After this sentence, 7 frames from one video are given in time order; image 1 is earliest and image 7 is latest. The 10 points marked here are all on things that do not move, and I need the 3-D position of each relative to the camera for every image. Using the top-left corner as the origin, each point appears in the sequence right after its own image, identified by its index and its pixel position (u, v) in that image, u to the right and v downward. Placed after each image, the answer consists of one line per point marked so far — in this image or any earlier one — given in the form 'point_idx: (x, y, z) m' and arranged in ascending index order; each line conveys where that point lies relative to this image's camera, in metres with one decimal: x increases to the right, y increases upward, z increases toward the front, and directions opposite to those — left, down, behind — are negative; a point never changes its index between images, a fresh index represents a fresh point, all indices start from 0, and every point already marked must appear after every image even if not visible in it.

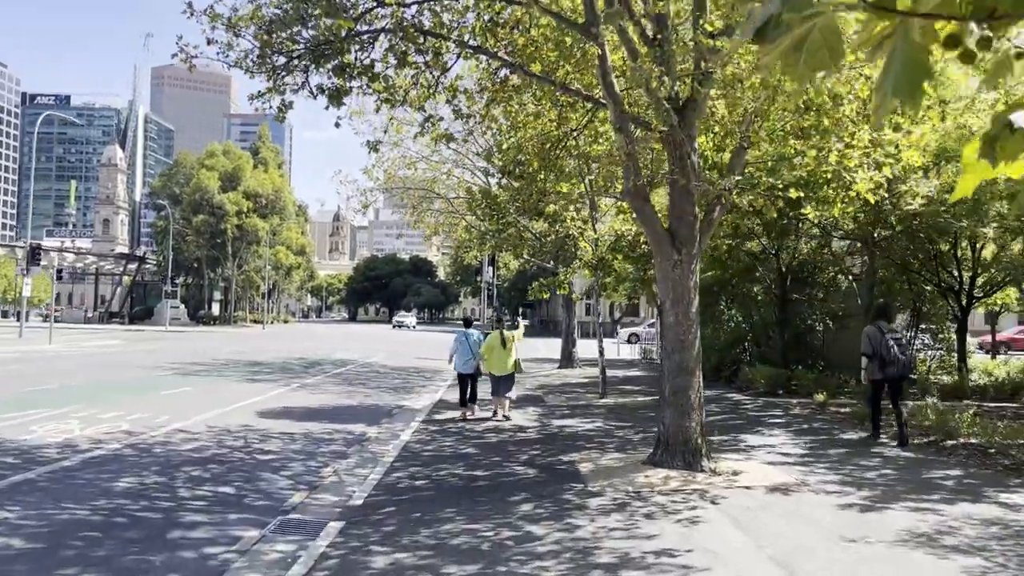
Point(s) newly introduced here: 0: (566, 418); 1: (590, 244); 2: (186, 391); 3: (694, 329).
0: (+0.9, -2.3, +14.7) m
1: (+1.7, +0.9, +18.3) m
2: (-7.0, -2.2, +18.4) m
3: (+2.1, -0.5, +9.7) m
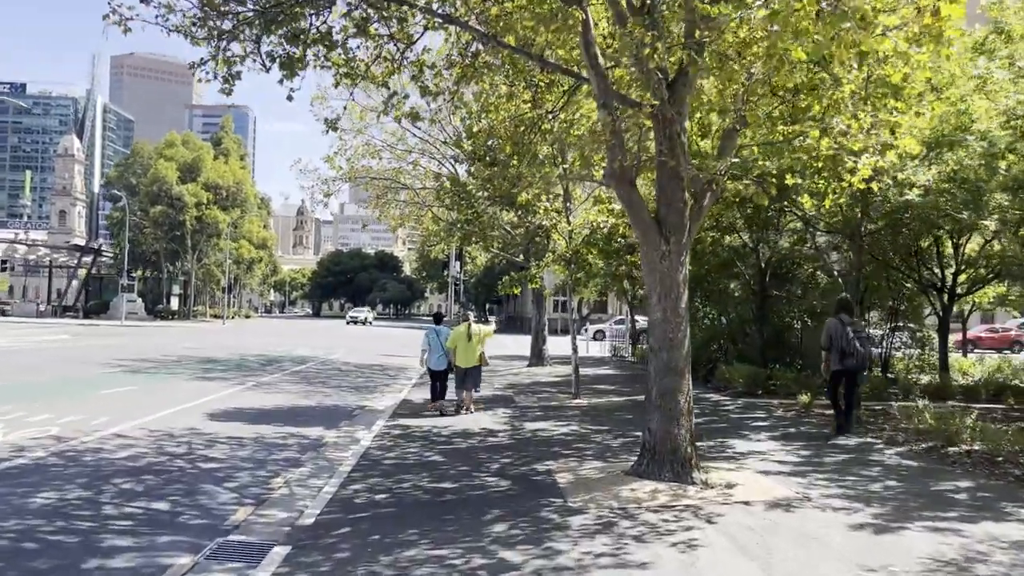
0: (+0.4, -2.2, +13.8) m
1: (+1.1, +1.0, +17.4) m
2: (-7.7, -2.1, +17.2) m
3: (+1.8, -0.4, +8.8) m
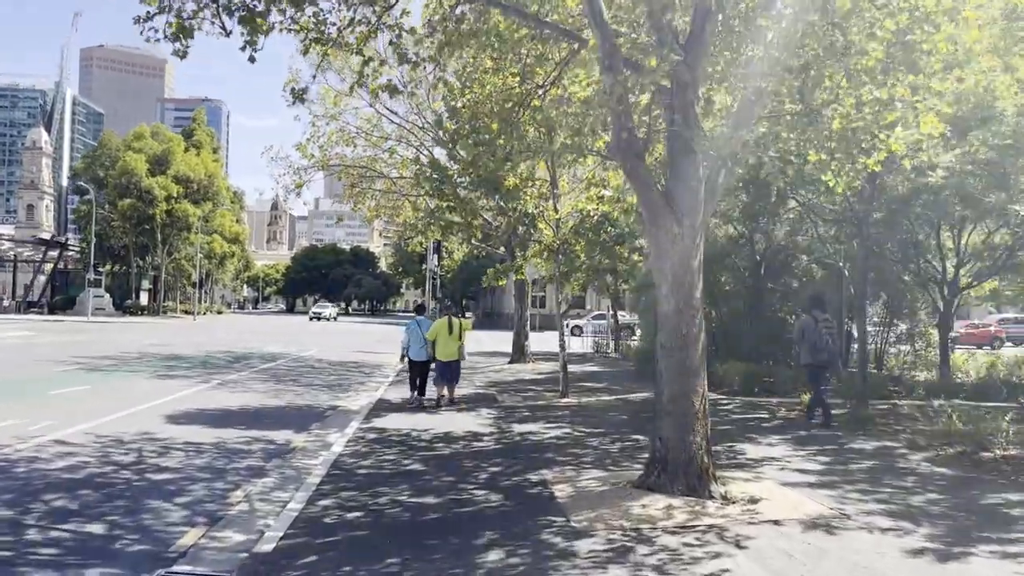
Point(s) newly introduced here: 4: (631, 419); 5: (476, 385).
0: (+0.2, -2.0, +12.7) m
1: (+0.7, +1.2, +16.4) m
2: (-8.0, -1.9, +15.9) m
3: (+1.7, -0.3, +7.8) m
4: (+1.8, -2.0, +12.9) m
5: (-0.8, -2.2, +19.1) m
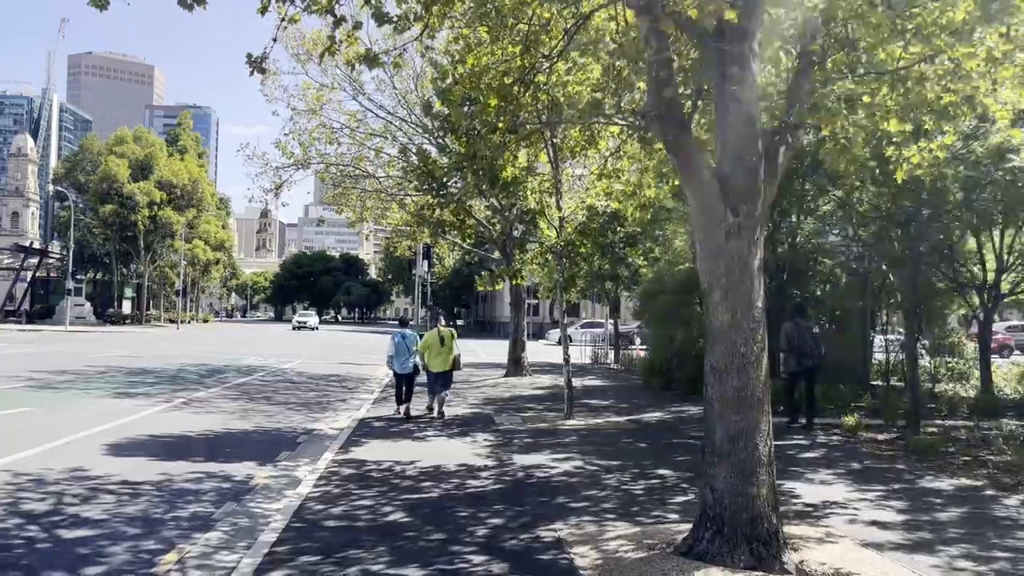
0: (+0.2, -2.1, +10.9) m
1: (+0.7, +1.1, +14.6) m
2: (-8.0, -2.0, +14.0) m
3: (+1.7, -0.3, +6.0) m
4: (+1.8, -2.1, +11.2) m
5: (-0.8, -2.3, +17.2) m
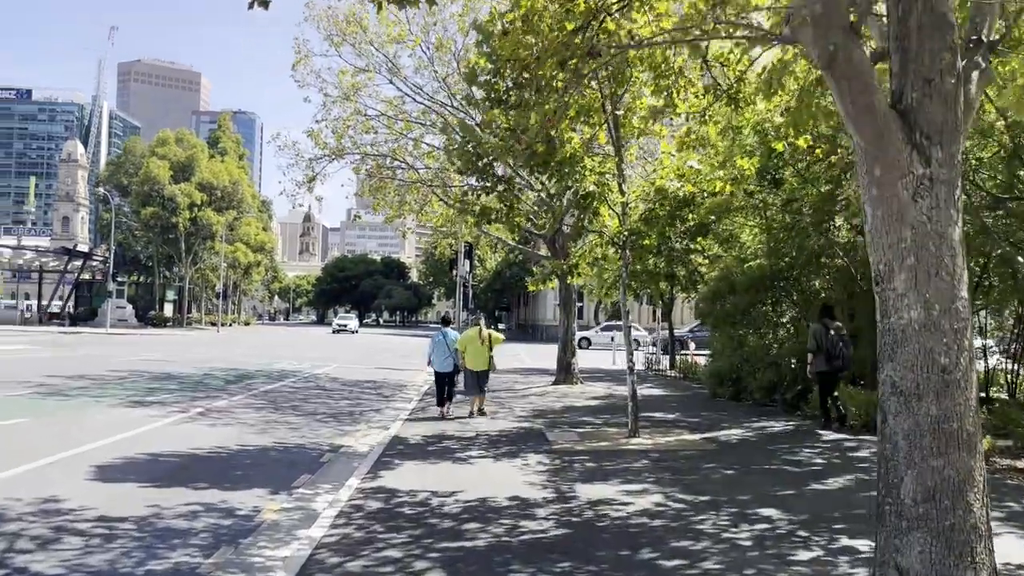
0: (+0.9, -2.0, +9.0) m
1: (+1.5, +1.1, +12.7) m
2: (-7.2, -2.0, +12.5) m
3: (+2.2, -0.2, +4.0) m
4: (+2.5, -2.0, +9.2) m
5: (+0.1, -2.3, +15.4) m
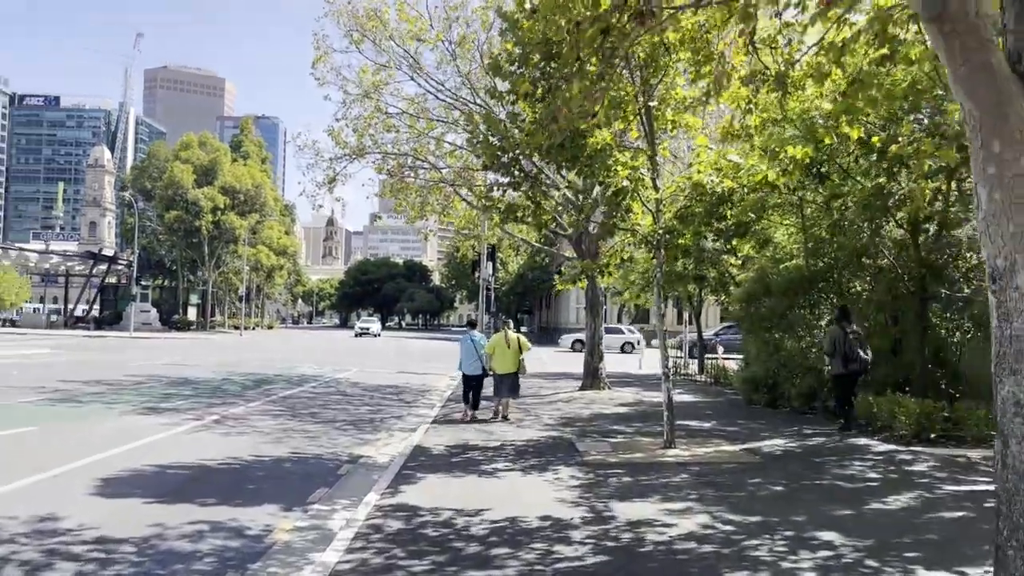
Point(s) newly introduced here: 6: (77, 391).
0: (+1.2, -2.1, +8.3) m
1: (+1.9, +1.1, +12.0) m
2: (-6.8, -2.0, +12.0) m
3: (+2.3, -0.2, +3.3) m
4: (+2.8, -2.0, +8.4) m
5: (+0.6, -2.3, +14.7) m
6: (-8.8, -2.1, +17.4) m
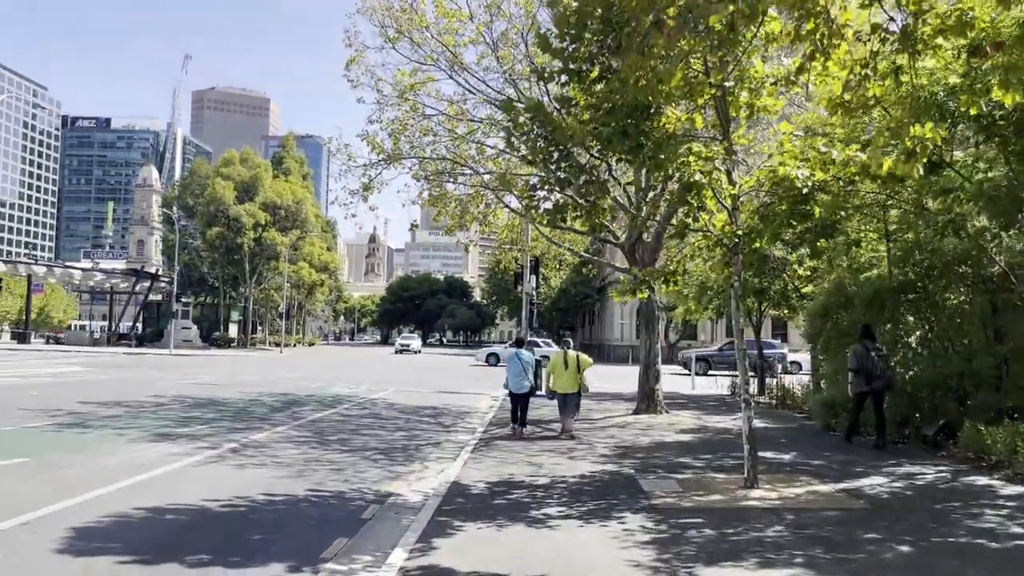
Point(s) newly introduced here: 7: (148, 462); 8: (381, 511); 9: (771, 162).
0: (+1.6, -2.1, +6.6) m
1: (+2.5, +0.9, +10.2) m
2: (-6.2, -2.2, +10.7) m
3: (+2.5, -0.2, +1.6) m
4: (+3.2, -2.1, +6.6) m
5: (+1.3, -2.5, +13.0) m
6: (-7.9, -2.4, +16.2) m
7: (-4.9, -2.3, +11.4) m
8: (-1.4, -2.4, +9.3) m
9: (+3.1, +1.5, +10.3) m
